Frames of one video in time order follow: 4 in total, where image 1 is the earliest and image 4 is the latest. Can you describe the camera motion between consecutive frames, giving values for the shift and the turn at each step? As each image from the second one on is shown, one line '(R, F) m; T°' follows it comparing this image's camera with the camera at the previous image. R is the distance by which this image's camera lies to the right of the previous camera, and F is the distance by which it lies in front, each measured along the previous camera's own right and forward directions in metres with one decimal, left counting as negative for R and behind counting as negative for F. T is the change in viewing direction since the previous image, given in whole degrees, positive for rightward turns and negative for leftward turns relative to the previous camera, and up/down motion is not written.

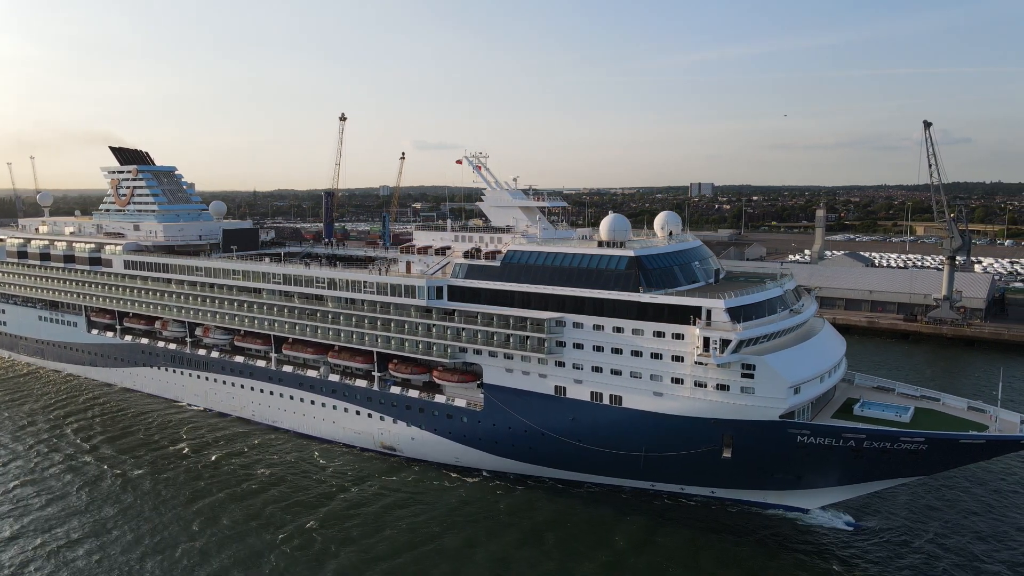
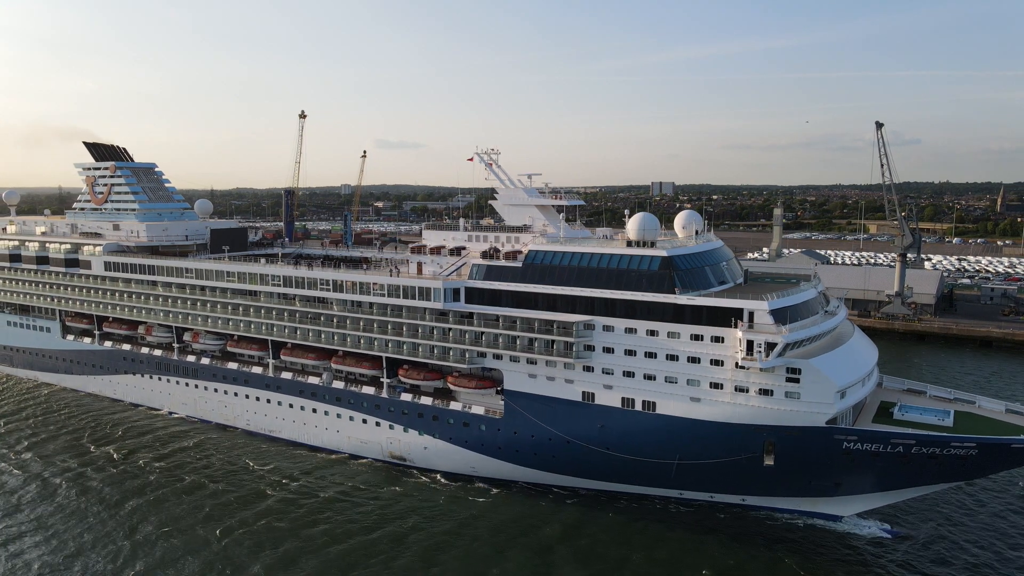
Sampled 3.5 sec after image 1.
(-1.5, +0.9) m; +3°
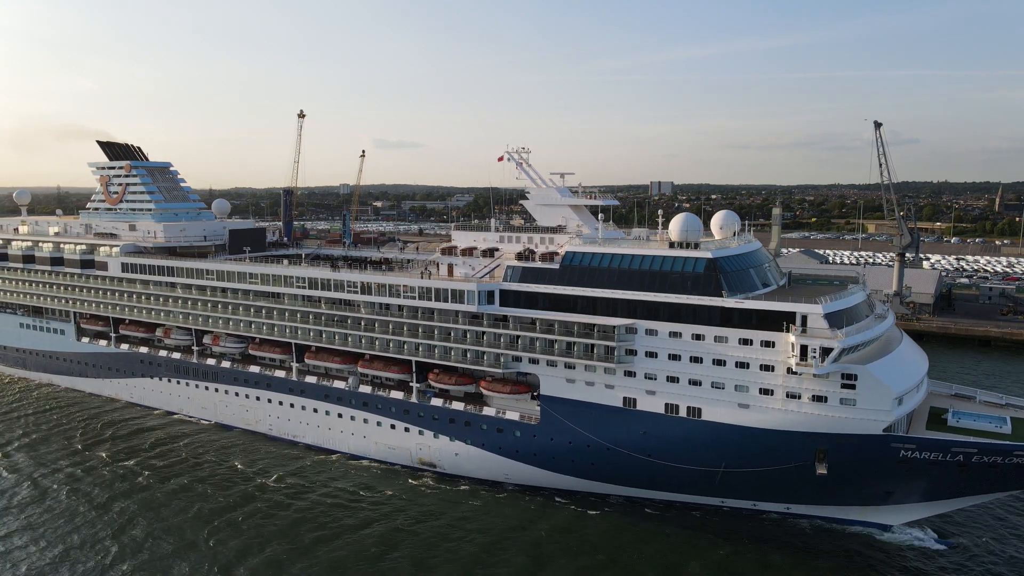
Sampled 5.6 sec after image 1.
(-1.0, +0.5) m; 0°
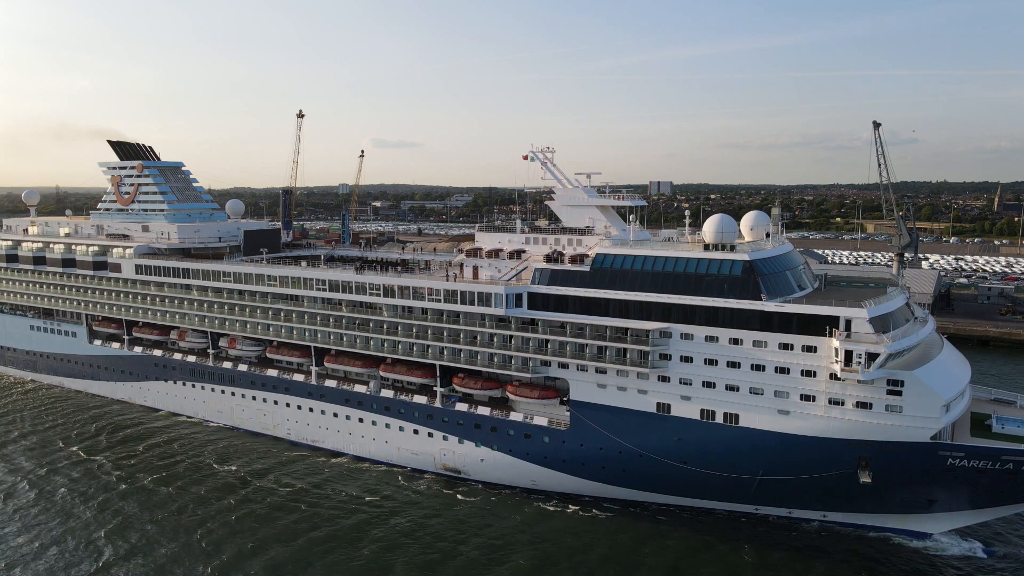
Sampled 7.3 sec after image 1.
(-0.8, +0.4) m; 0°
